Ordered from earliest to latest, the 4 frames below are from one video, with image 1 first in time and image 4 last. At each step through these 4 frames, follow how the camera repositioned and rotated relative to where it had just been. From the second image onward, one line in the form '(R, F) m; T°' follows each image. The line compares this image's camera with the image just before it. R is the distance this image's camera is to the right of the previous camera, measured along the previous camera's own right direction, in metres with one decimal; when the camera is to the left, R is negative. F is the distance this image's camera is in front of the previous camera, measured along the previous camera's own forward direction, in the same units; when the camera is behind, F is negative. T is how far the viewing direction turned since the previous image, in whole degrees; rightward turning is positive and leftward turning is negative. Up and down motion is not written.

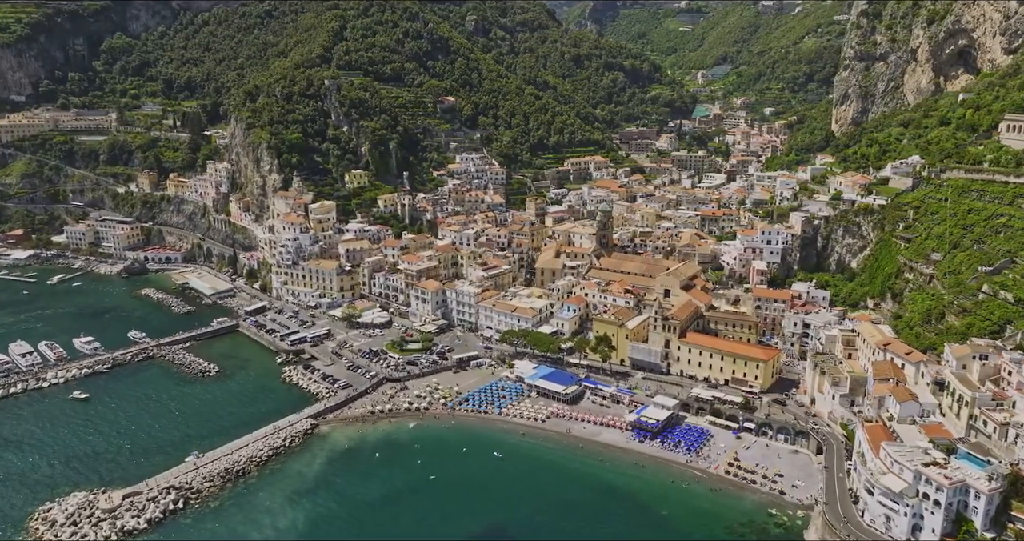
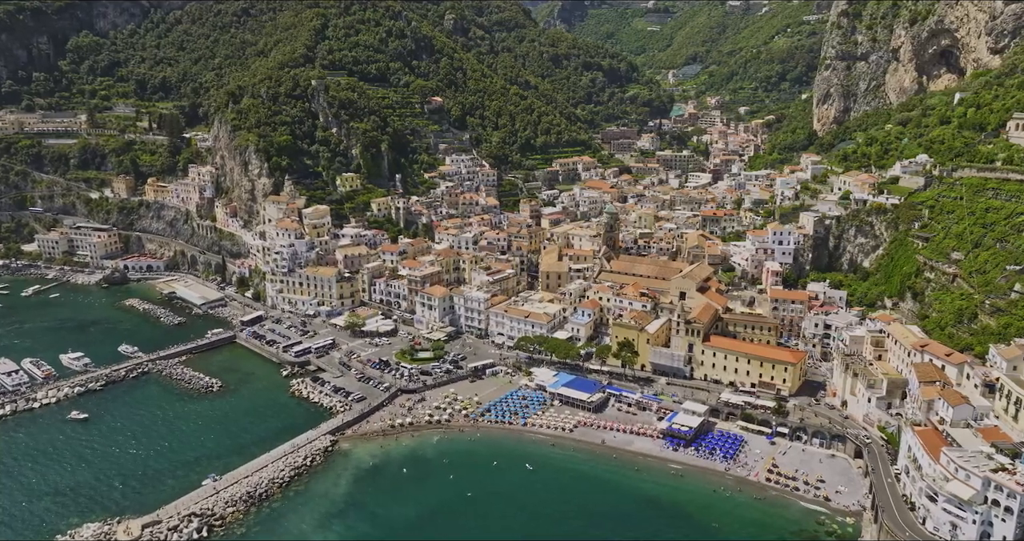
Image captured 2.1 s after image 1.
(-5.0, +2.0) m; +3°
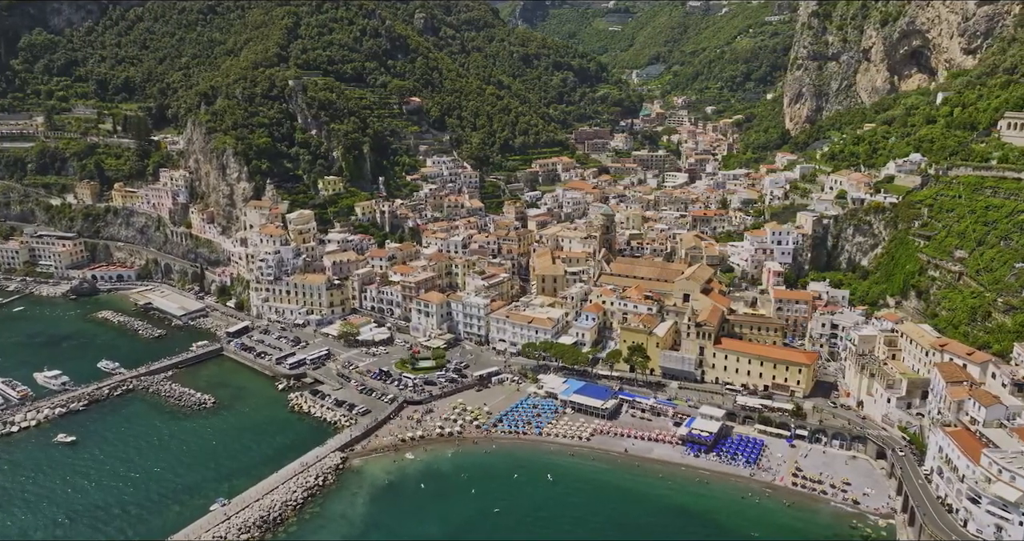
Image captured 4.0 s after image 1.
(-4.4, +1.8) m; +3°
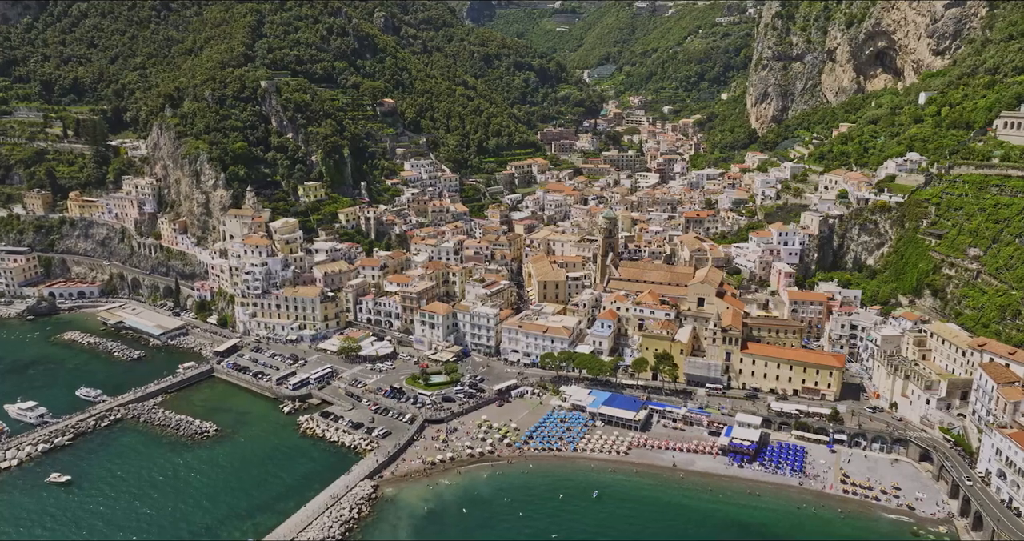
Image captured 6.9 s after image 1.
(-7.0, +2.9) m; +5°
